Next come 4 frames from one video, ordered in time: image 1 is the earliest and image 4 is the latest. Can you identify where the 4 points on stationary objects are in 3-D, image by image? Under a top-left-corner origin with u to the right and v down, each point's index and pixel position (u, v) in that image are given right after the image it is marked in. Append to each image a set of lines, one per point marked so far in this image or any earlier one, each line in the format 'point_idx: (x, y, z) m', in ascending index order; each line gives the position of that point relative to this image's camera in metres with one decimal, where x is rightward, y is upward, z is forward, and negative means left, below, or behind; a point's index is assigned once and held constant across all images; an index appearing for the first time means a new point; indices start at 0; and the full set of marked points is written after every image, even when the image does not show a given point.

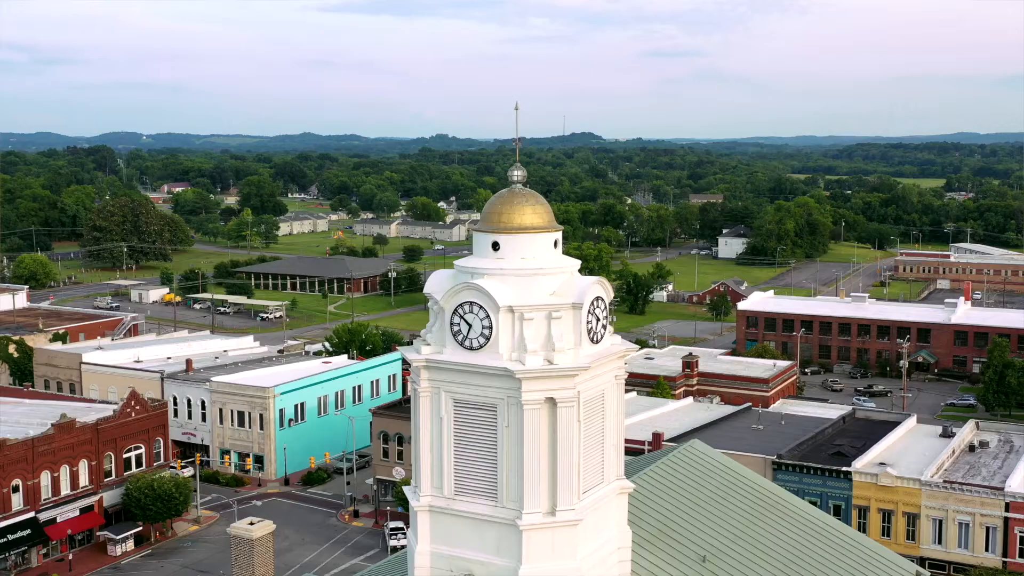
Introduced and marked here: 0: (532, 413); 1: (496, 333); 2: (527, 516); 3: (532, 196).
0: (+0.2, -1.4, +12.1) m
1: (-0.2, -0.5, +12.2) m
2: (+0.2, -2.5, +12.1) m
3: (+0.2, +1.1, +12.7) m
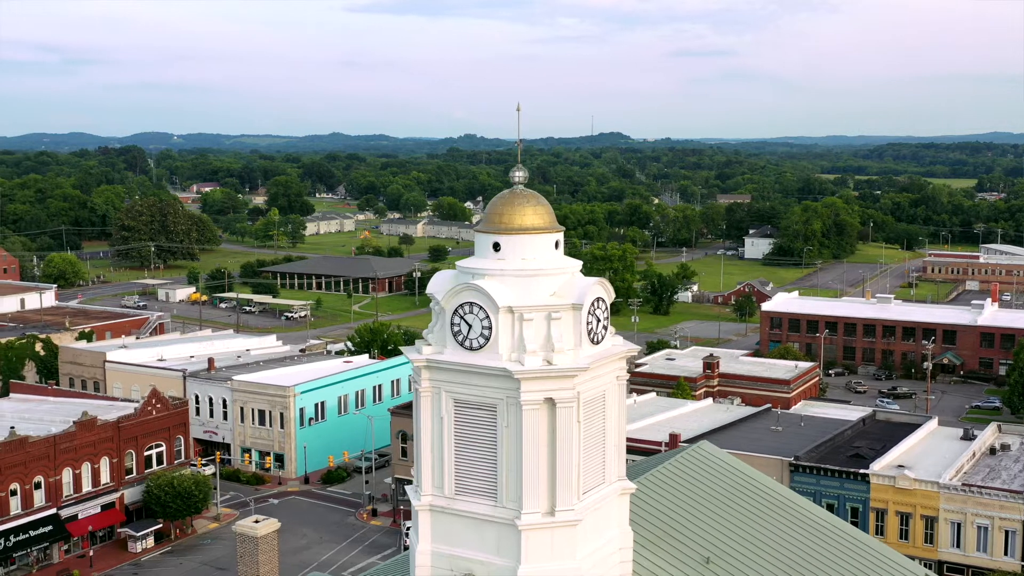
0: (+0.2, -1.4, +12.1) m
1: (-0.2, -0.5, +12.3) m
2: (+0.2, -2.5, +12.1) m
3: (+0.2, +1.1, +12.8) m
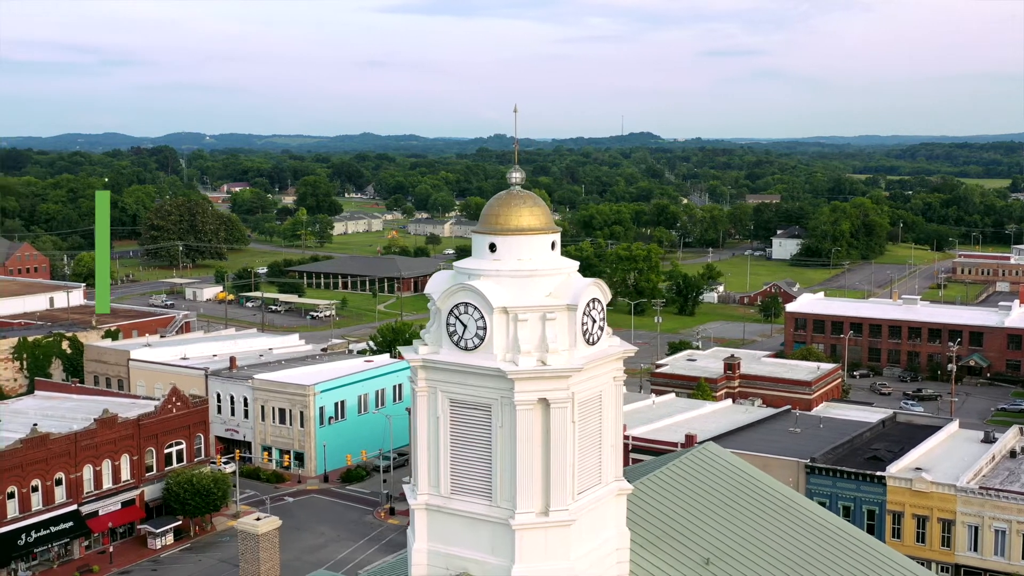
0: (+0.1, -1.4, +12.2) m
1: (-0.3, -0.5, +12.3) m
2: (+0.1, -2.5, +12.2) m
3: (+0.2, +1.0, +12.8) m
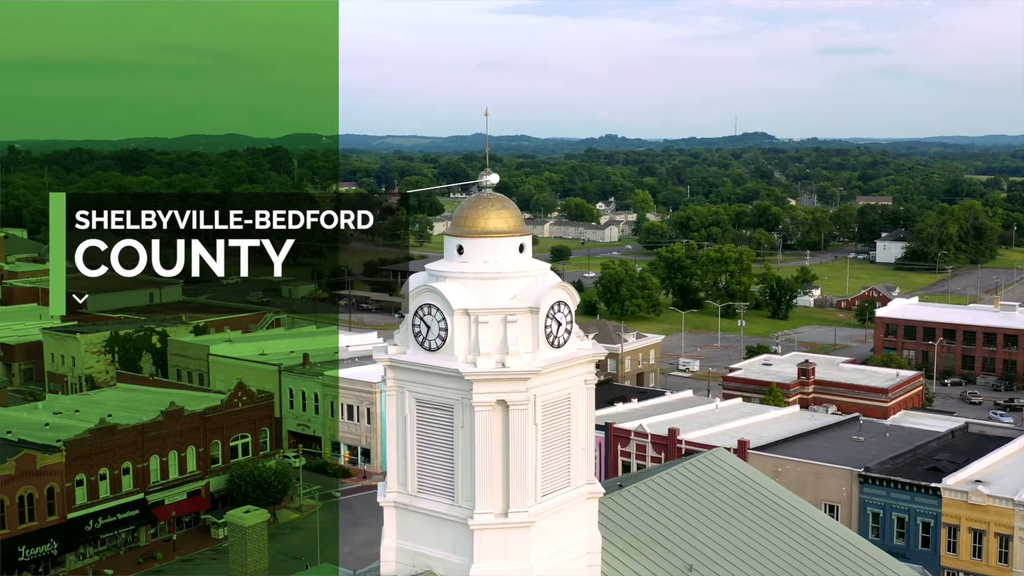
0: (-0.3, -1.4, +12.3) m
1: (-0.7, -0.5, +12.5) m
2: (-0.4, -2.5, +12.3) m
3: (-0.2, +1.0, +12.9) m
